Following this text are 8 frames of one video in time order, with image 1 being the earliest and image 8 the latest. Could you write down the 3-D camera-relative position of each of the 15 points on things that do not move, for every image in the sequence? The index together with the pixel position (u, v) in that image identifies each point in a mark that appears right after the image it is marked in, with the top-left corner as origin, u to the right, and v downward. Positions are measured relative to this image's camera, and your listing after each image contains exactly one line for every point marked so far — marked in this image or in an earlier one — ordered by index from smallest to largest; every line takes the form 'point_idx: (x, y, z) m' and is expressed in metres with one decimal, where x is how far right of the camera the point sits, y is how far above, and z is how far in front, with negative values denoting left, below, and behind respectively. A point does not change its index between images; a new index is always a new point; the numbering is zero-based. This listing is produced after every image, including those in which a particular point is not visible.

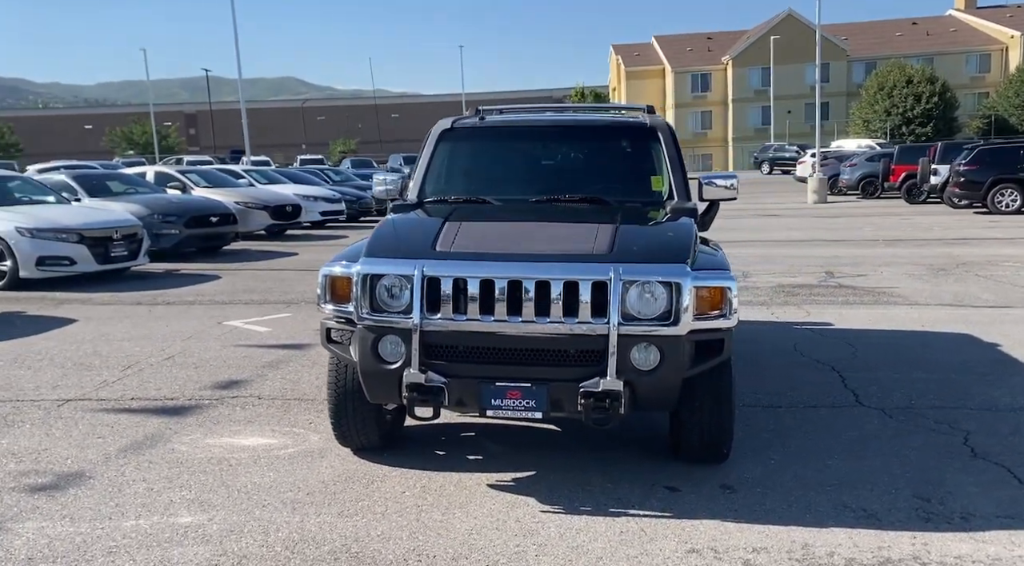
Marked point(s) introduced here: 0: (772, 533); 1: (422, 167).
0: (+1.2, -1.2, +4.3) m
1: (-0.7, +0.8, +6.2) m
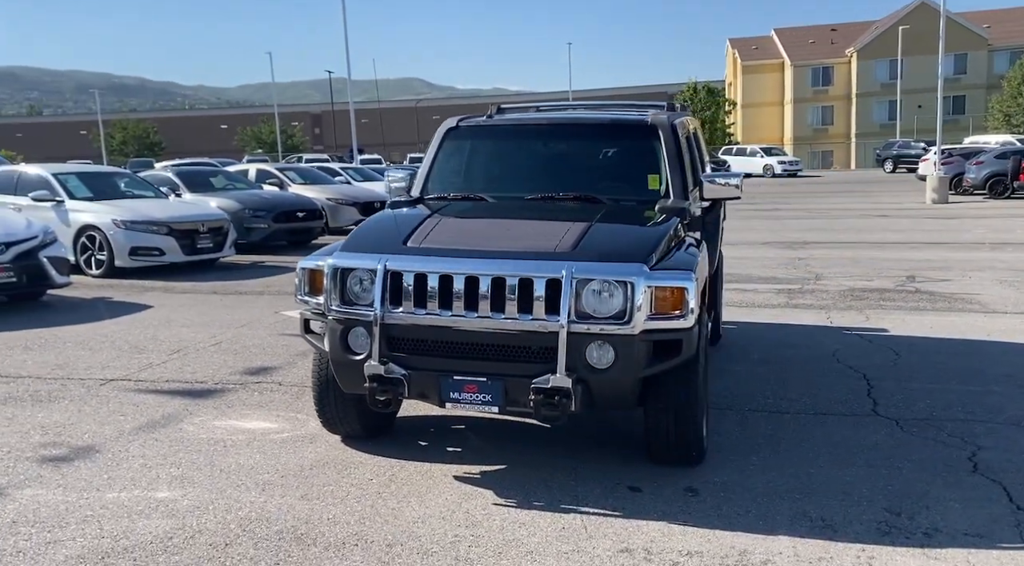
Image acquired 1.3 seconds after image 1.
0: (+0.9, -1.2, +4.2) m
1: (-0.6, +0.8, +6.4) m
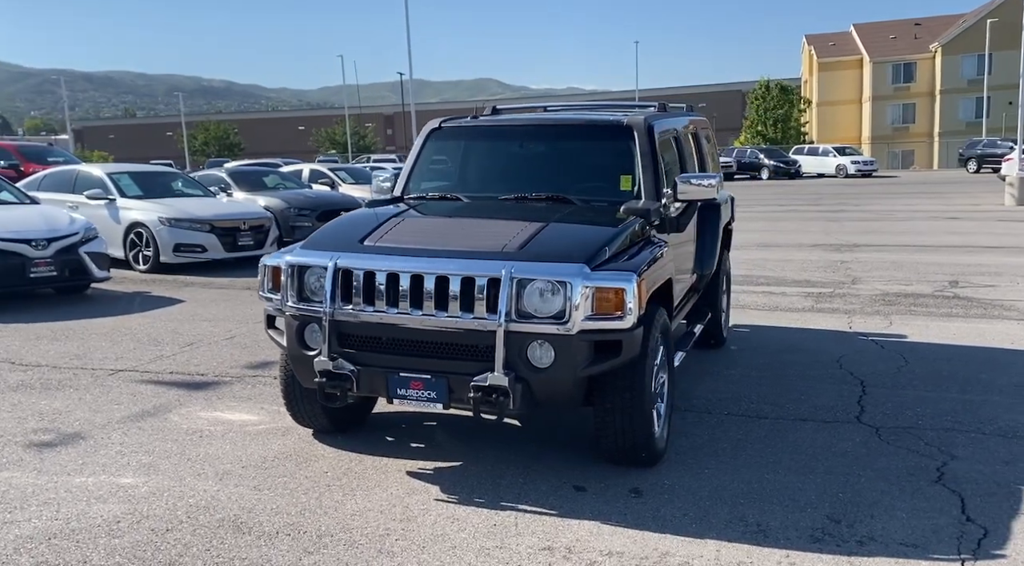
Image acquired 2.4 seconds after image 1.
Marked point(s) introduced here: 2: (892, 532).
0: (+0.6, -1.2, +4.2) m
1: (-0.7, +0.8, +6.5) m
2: (+1.8, -1.2, +4.3) m
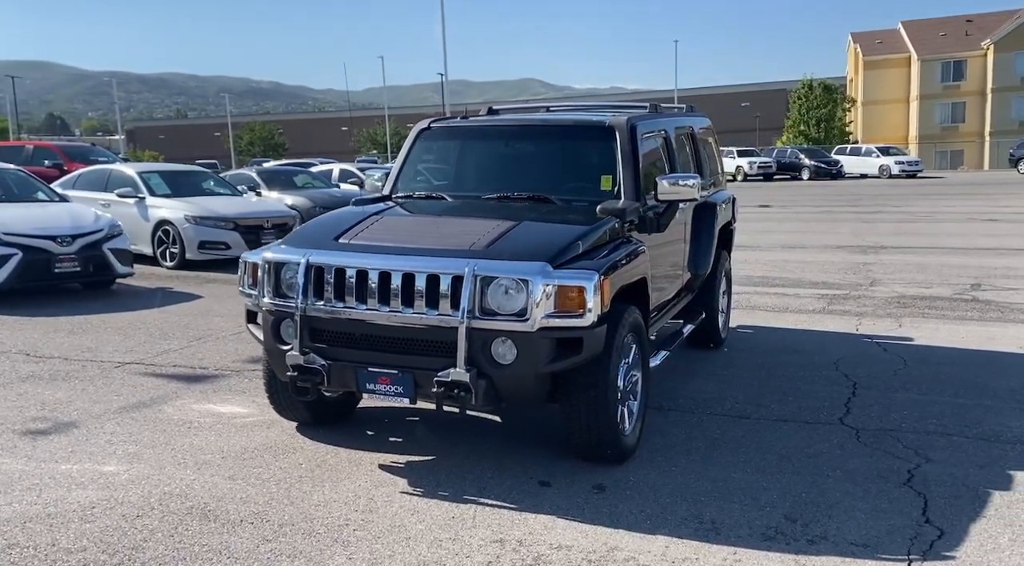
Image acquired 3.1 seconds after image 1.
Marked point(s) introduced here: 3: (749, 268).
0: (+0.4, -1.2, +4.3) m
1: (-0.8, +0.8, +6.6) m
2: (+1.5, -1.2, +4.3) m
3: (+3.5, +0.2, +13.8) m
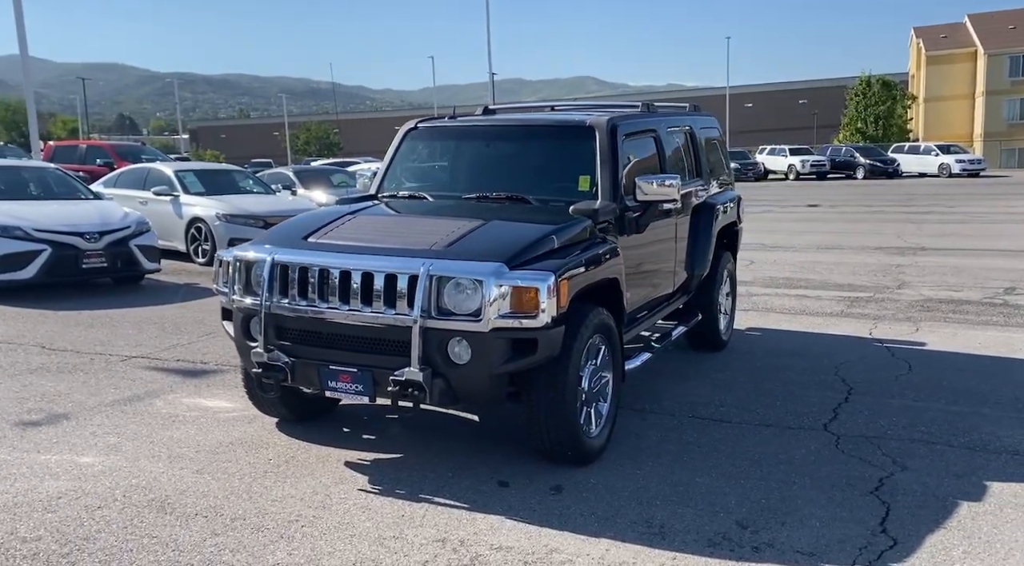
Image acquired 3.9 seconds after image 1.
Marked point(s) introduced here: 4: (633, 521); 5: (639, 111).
0: (+0.1, -1.2, +4.3) m
1: (-0.9, +0.8, +6.7) m
2: (+1.3, -1.2, +4.2) m
3: (+3.9, +0.2, +13.6) m
4: (+0.6, -1.1, +4.4) m
5: (+1.0, +1.3, +6.9) m
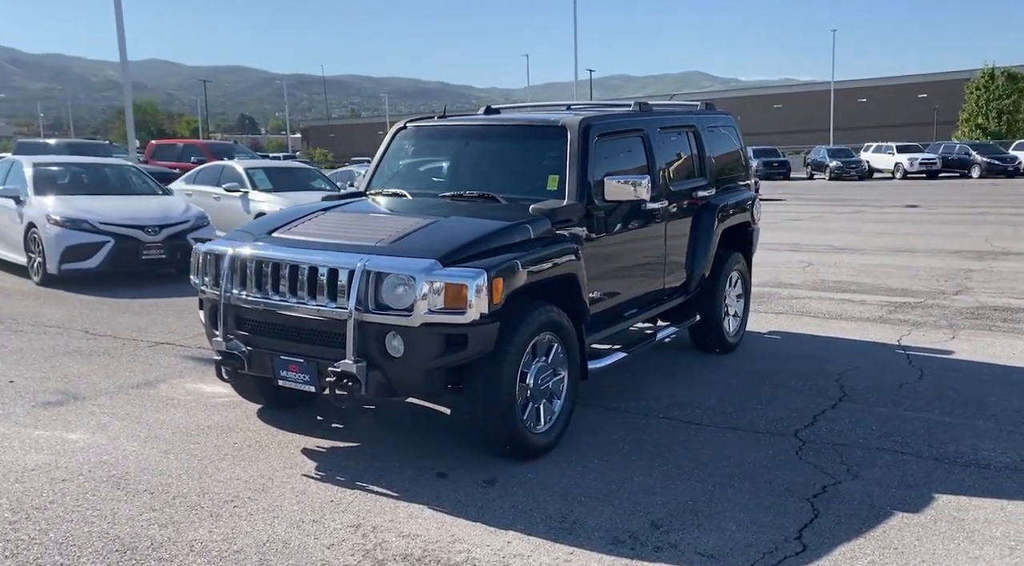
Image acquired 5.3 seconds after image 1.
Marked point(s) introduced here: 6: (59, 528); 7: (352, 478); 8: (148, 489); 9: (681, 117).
0: (-0.3, -1.1, +4.4) m
1: (-1.0, +0.9, +6.9) m
2: (+0.9, -1.2, +4.2) m
3: (+4.5, +0.1, +13.2) m
4: (+0.2, -1.1, +4.5) m
5: (+0.9, +1.3, +6.9) m
6: (-2.1, -1.2, +4.4) m
7: (-0.9, -1.1, +5.0) m
8: (-1.9, -1.1, +4.9) m
9: (+1.4, +1.3, +7.4) m
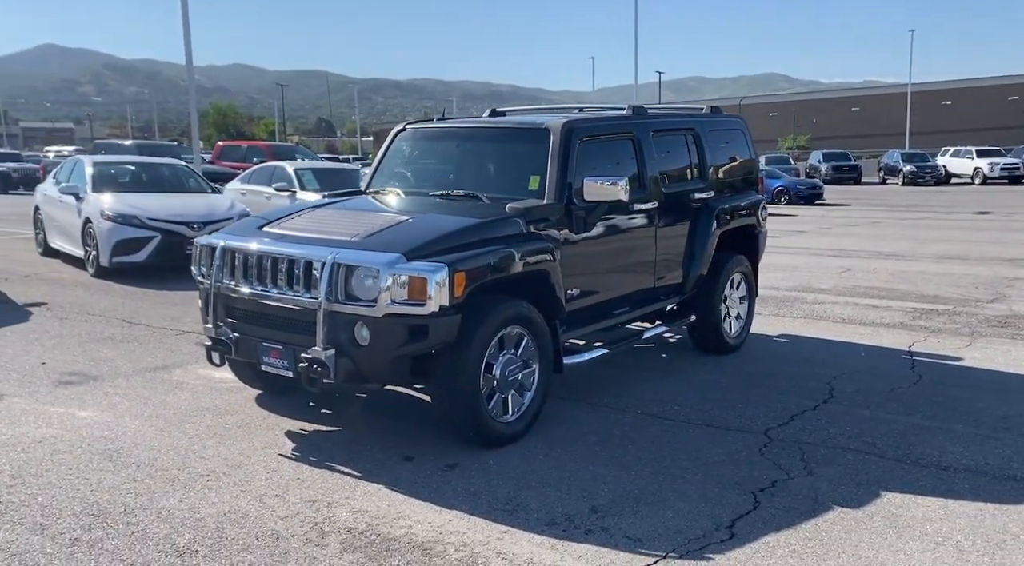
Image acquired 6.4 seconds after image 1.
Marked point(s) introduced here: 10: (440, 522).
0: (-0.6, -1.1, +4.6) m
1: (-1.0, +0.9, +7.2) m
2: (+0.6, -1.2, +4.4) m
3: (+5.0, +0.1, +13.0) m
4: (-0.1, -1.1, +4.7) m
5: (+0.9, +1.3, +7.1) m
6: (-2.4, -1.1, +4.8) m
7: (-1.1, -1.0, +5.3) m
8: (-2.1, -1.0, +5.3) m
9: (+1.4, +1.3, +7.6) m
10: (-0.3, -1.1, +4.4) m
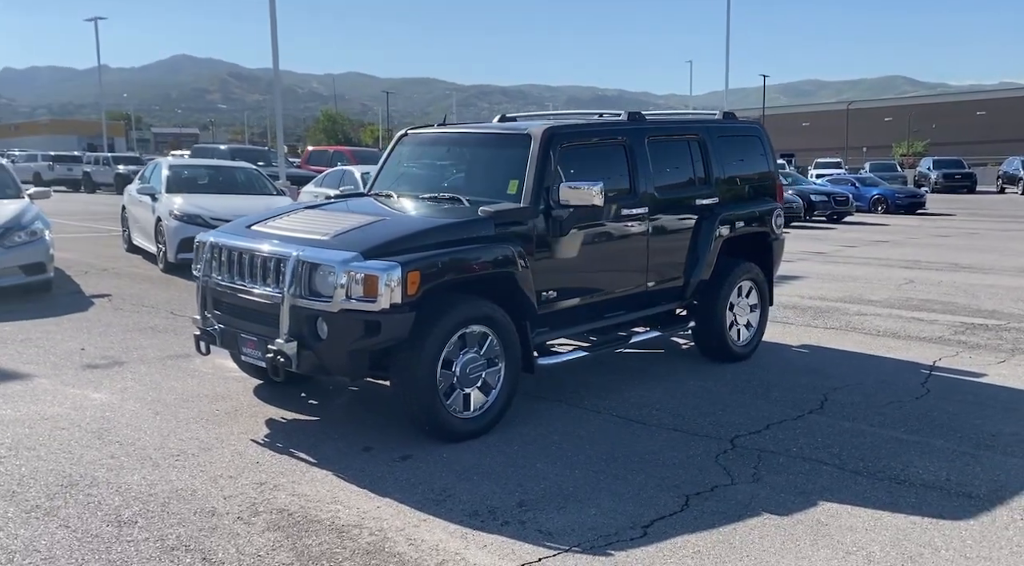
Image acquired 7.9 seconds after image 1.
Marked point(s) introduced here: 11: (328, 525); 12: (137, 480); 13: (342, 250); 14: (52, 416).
0: (-0.9, -1.1, +4.9) m
1: (-1.0, +0.9, +7.5) m
2: (+0.2, -1.2, +4.5) m
3: (+5.6, -0.1, +12.5) m
4: (-0.4, -1.1, +4.9) m
5: (+0.9, +1.3, +7.2) m
6: (-2.7, -1.0, +5.3) m
7: (-1.3, -1.0, +5.6) m
8: (-2.4, -1.0, +5.7) m
9: (+1.4, +1.3, +7.6) m
10: (-0.7, -1.1, +4.6) m
11: (-0.9, -1.2, +4.5) m
12: (-2.0, -1.1, +5.0) m
13: (-1.0, +0.2, +5.4) m
14: (-3.0, -0.9, +6.2) m
